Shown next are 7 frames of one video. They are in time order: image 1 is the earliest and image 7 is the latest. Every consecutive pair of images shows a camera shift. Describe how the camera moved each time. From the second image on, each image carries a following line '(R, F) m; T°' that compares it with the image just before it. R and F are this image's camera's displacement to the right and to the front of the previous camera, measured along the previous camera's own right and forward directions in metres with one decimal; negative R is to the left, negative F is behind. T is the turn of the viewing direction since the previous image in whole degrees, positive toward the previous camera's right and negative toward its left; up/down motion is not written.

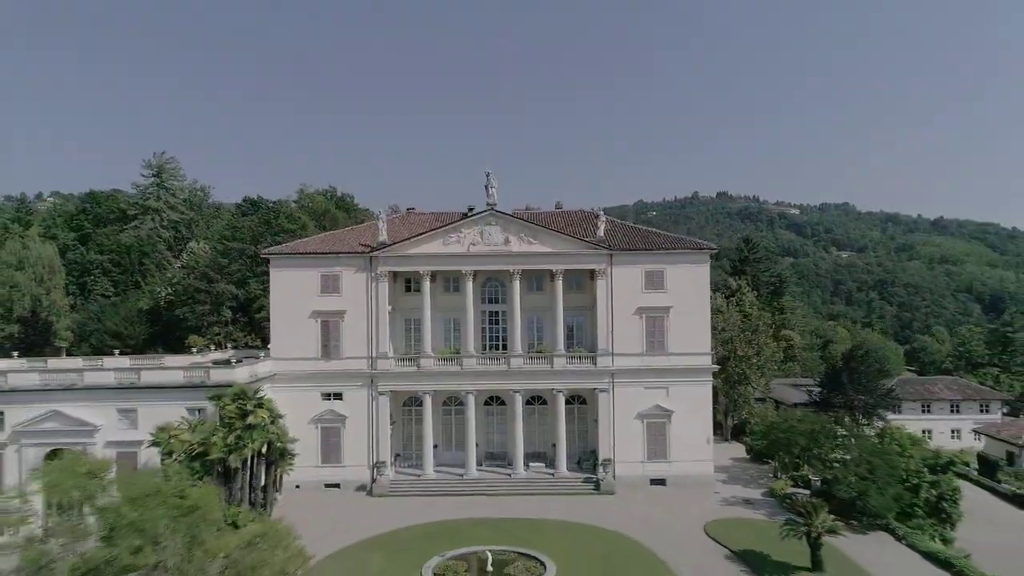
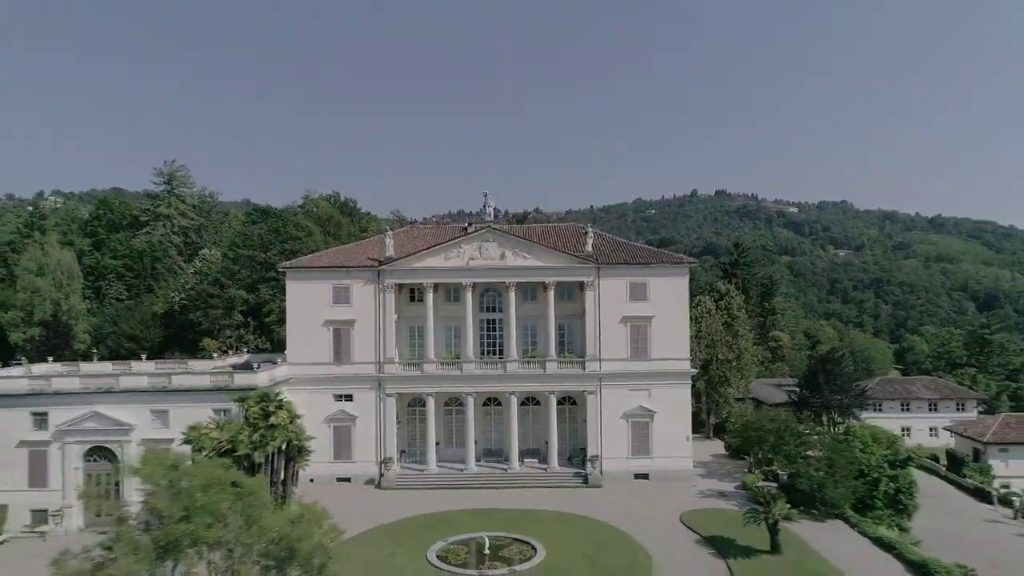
(+0.1, -2.3) m; 0°
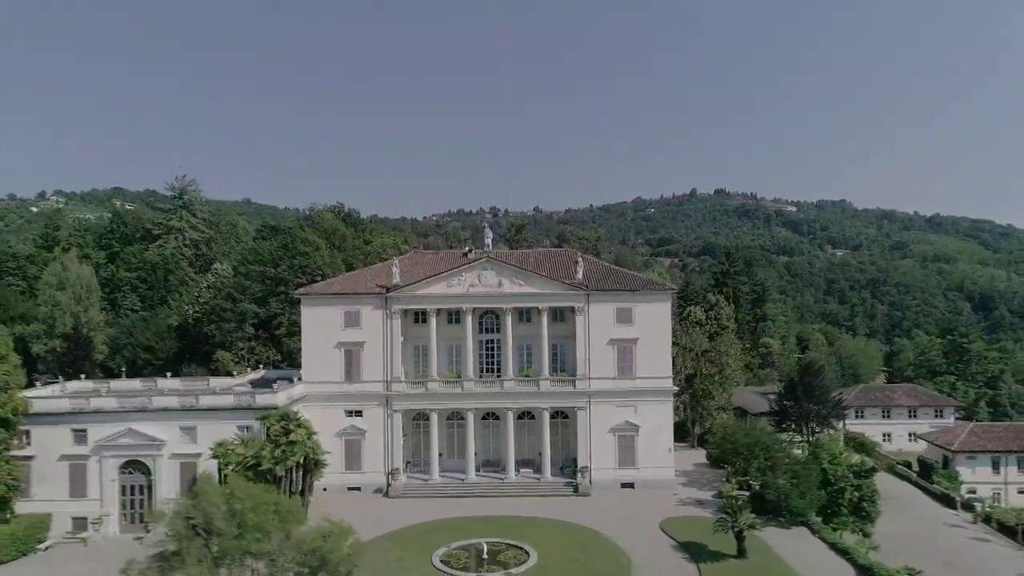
(+0.1, -2.4) m; 0°
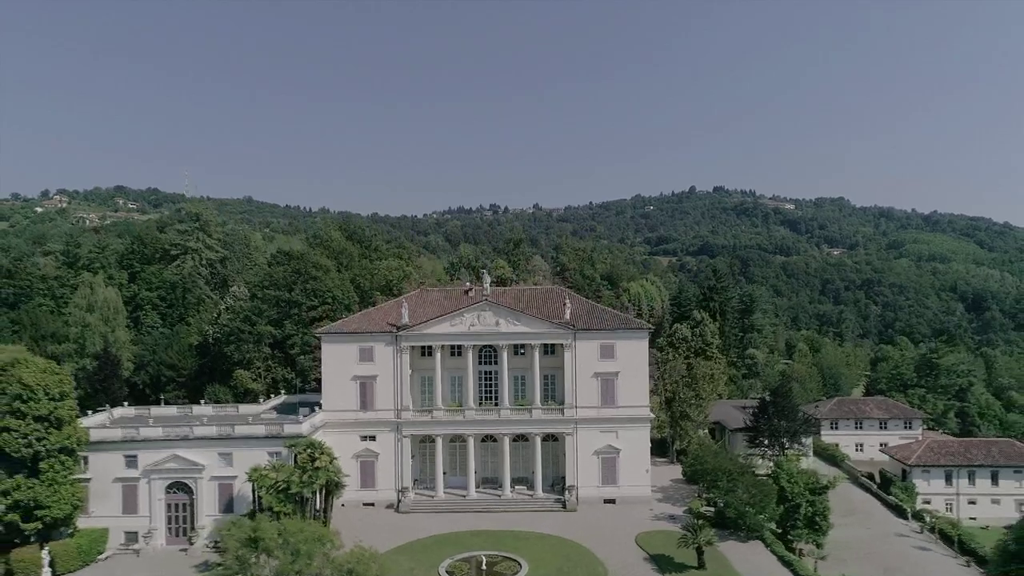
(+0.2, -3.9) m; 0°
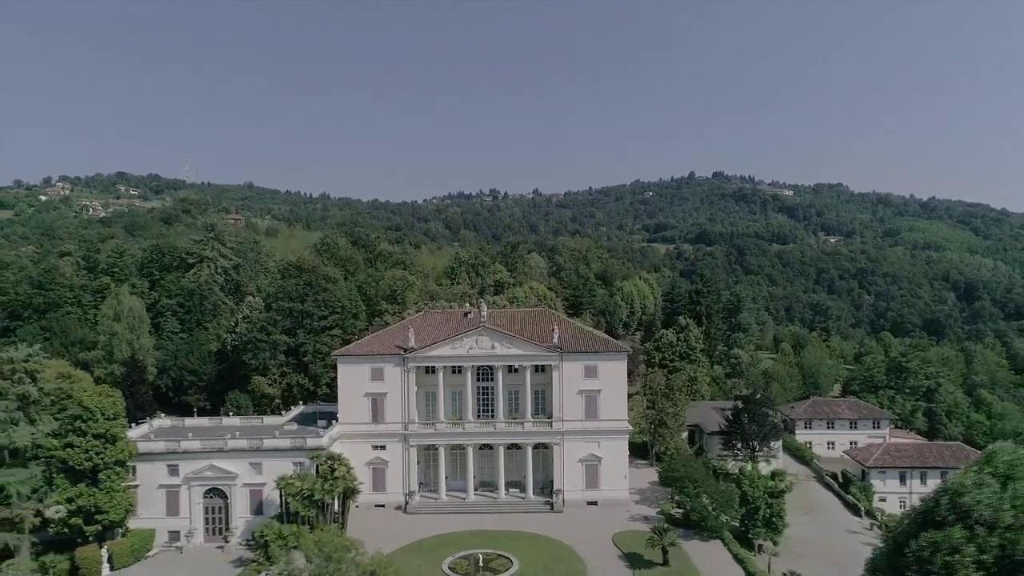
(+0.3, -4.2) m; 0°
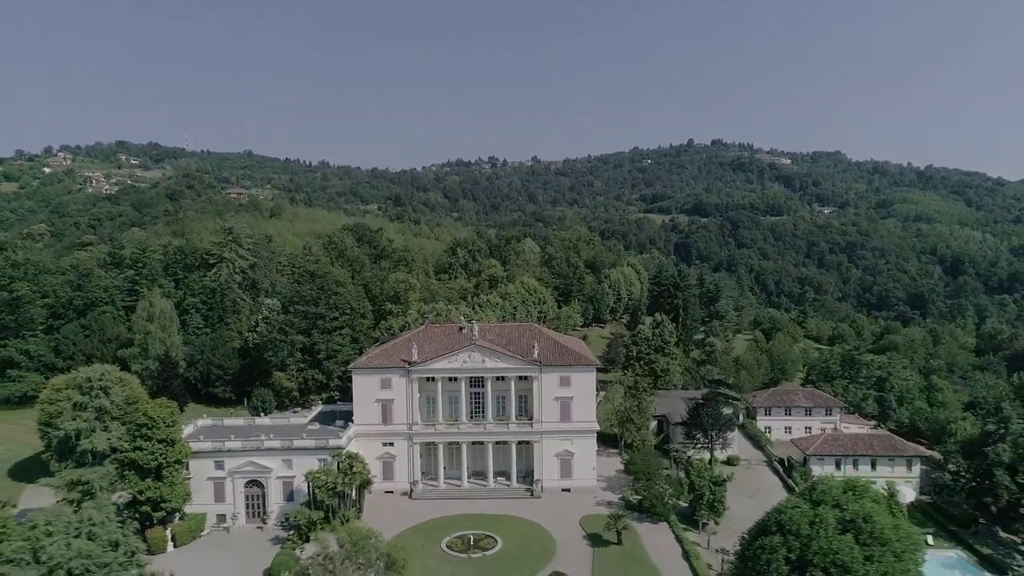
(+0.8, -6.9) m; 0°
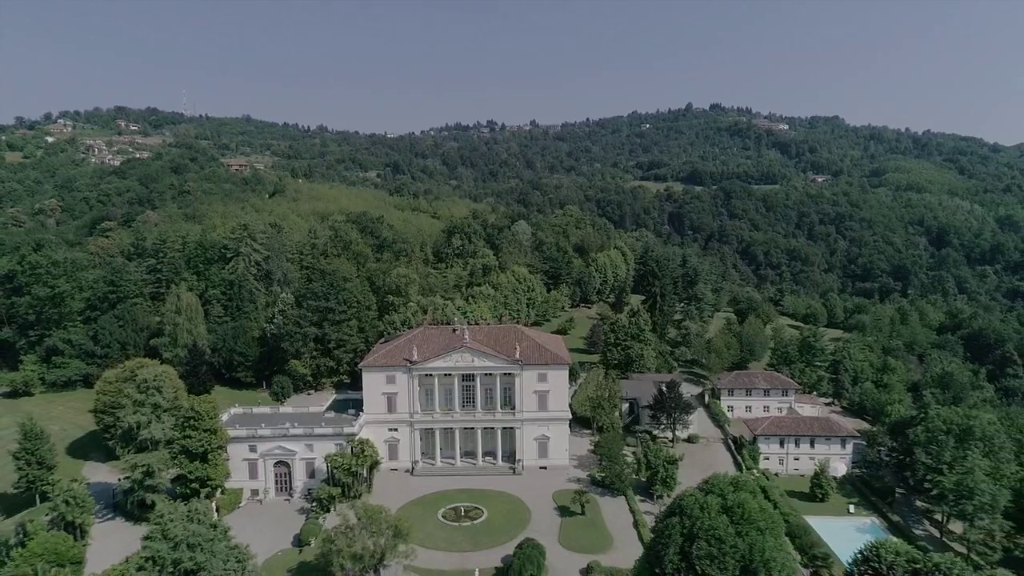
(+1.0, -7.7) m; 0°
